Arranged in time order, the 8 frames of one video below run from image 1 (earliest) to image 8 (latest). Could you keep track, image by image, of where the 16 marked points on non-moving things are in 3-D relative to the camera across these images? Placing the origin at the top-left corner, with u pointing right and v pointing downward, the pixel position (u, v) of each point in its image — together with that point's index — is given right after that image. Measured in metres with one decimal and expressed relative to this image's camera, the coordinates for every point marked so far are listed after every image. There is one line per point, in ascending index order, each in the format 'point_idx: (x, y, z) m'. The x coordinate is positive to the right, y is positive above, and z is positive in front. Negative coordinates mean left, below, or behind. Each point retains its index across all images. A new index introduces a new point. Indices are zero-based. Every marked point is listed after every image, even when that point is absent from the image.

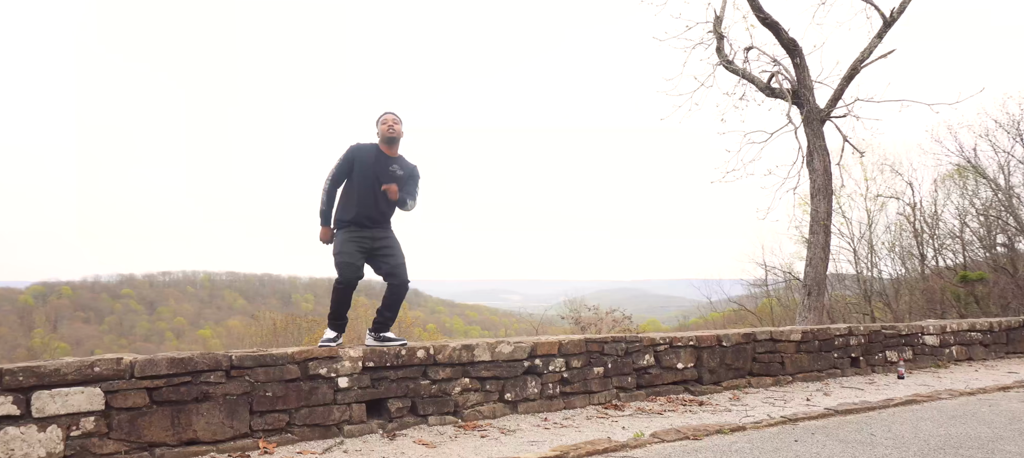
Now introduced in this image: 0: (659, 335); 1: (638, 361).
0: (+1.5, -1.1, +6.7) m
1: (+1.2, -1.3, +6.3) m
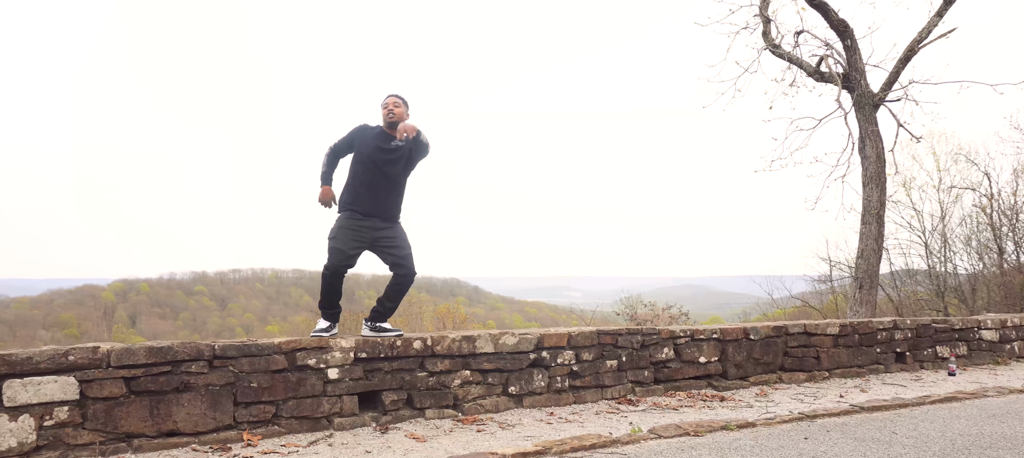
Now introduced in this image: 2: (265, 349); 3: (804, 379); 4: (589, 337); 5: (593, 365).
0: (+1.6, -1.0, +6.4) m
1: (+1.3, -1.1, +6.0) m
2: (-1.5, -0.7, +4.0) m
3: (+3.1, -1.6, +7.0) m
4: (+0.7, -0.9, +5.6) m
5: (+0.7, -1.2, +5.6) m
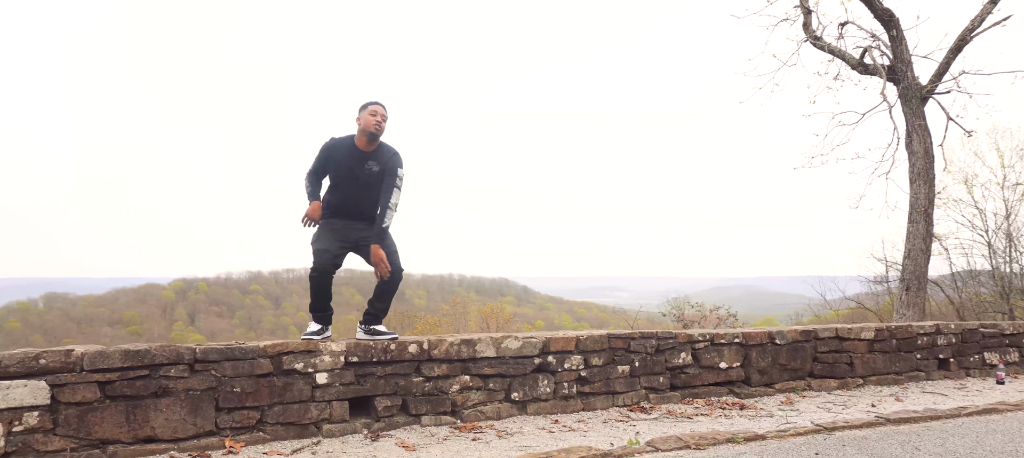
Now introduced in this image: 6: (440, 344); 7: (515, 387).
0: (+1.7, -0.9, +6.1) m
1: (+1.4, -1.1, +5.7) m
2: (-1.5, -0.7, +3.8) m
3: (+3.3, -1.6, +6.6) m
4: (+0.7, -0.9, +5.3) m
5: (+0.7, -1.1, +5.3) m
6: (-0.5, -0.8, +4.6) m
7: (0.0, -1.2, +4.9) m
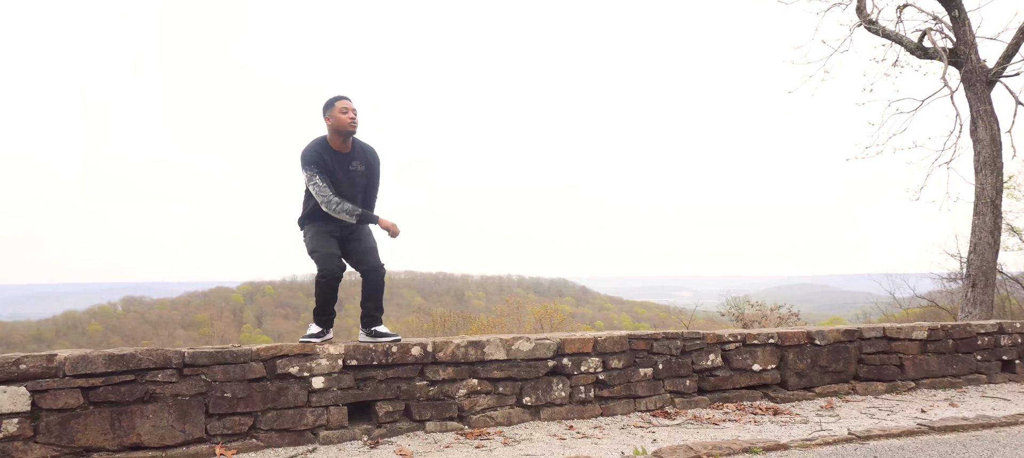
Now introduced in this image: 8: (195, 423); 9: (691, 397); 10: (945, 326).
0: (+1.9, -0.9, +5.7) m
1: (+1.5, -1.1, +5.4) m
2: (-1.5, -0.7, +3.7) m
3: (+3.5, -1.5, +6.1) m
4: (+0.8, -0.9, +5.0) m
5: (+0.9, -1.1, +5.0) m
6: (-0.4, -0.8, +4.4) m
7: (+0.1, -1.2, +4.7) m
8: (-1.7, -1.1, +3.6) m
9: (+1.4, -1.4, +5.3) m
10: (+4.3, -1.0, +6.5) m
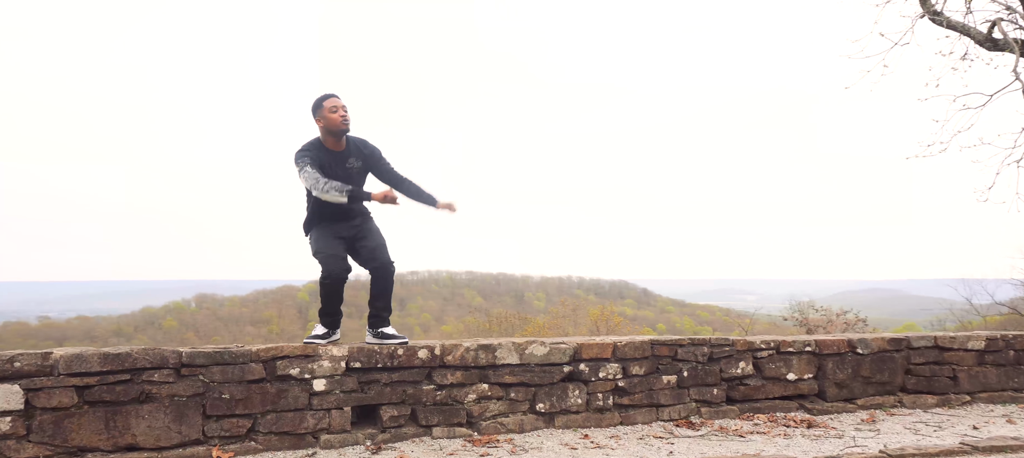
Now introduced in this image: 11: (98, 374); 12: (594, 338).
0: (+2.1, -0.9, +5.3) m
1: (+1.7, -1.1, +5.1) m
2: (-1.5, -0.7, +3.6) m
3: (+3.6, -1.5, +5.7) m
4: (+0.9, -0.9, +4.8) m
5: (+1.0, -1.1, +4.8) m
6: (-0.4, -0.8, +4.2) m
7: (+0.2, -1.1, +4.5) m
8: (-1.7, -1.0, +3.5) m
9: (+1.6, -1.4, +5.0) m
10: (+4.5, -1.0, +6.0) m
11: (-2.1, -0.7, +3.3) m
12: (+0.6, -0.8, +4.9) m
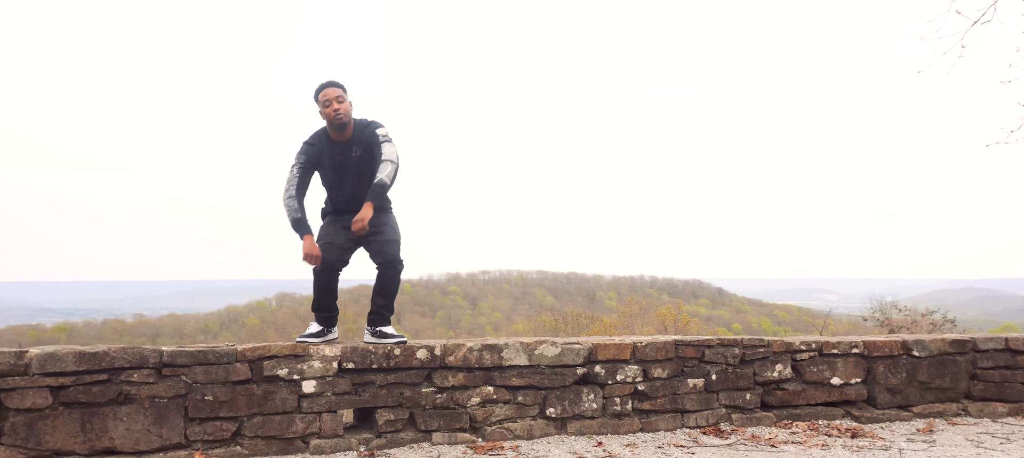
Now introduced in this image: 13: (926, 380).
0: (+2.2, -0.8, +4.9) m
1: (+1.8, -1.0, +4.6) m
2: (-1.5, -0.7, +3.5) m
3: (+3.8, -1.4, +5.1) m
4: (+1.0, -0.8, +4.4) m
5: (+1.1, -1.0, +4.4) m
6: (-0.3, -0.7, +3.9) m
7: (+0.2, -1.1, +4.1) m
8: (-1.7, -1.0, +3.3) m
9: (+1.7, -1.3, +4.6) m
10: (+4.7, -0.9, +5.3) m
11: (-2.1, -0.7, +3.2) m
12: (+0.7, -0.8, +4.6) m
13: (+3.1, -1.1, +4.9) m
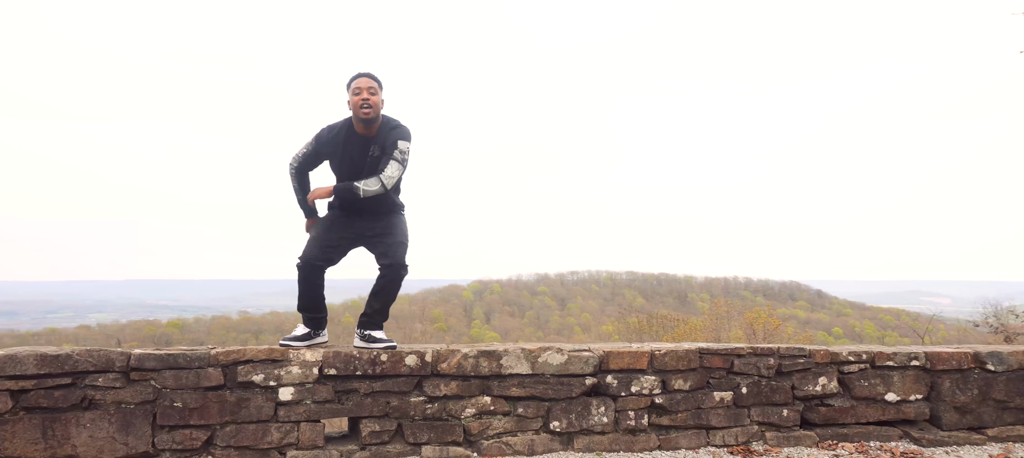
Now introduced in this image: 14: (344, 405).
0: (+2.2, -0.8, +4.3) m
1: (+1.8, -1.0, +4.1) m
2: (-1.6, -0.7, +3.3) m
3: (+3.9, -1.4, +4.3) m
4: (+1.0, -0.8, +3.9) m
5: (+1.1, -1.0, +3.9) m
6: (-0.4, -0.7, +3.6) m
7: (+0.2, -1.1, +3.8) m
8: (-1.8, -1.0, +3.2) m
9: (+1.7, -1.2, +4.0) m
10: (+4.8, -0.8, +4.5) m
11: (-2.2, -0.7, +3.0) m
12: (+0.7, -0.7, +4.1) m
13: (+3.2, -1.1, +4.3) m
14: (-0.9, -0.9, +3.5) m
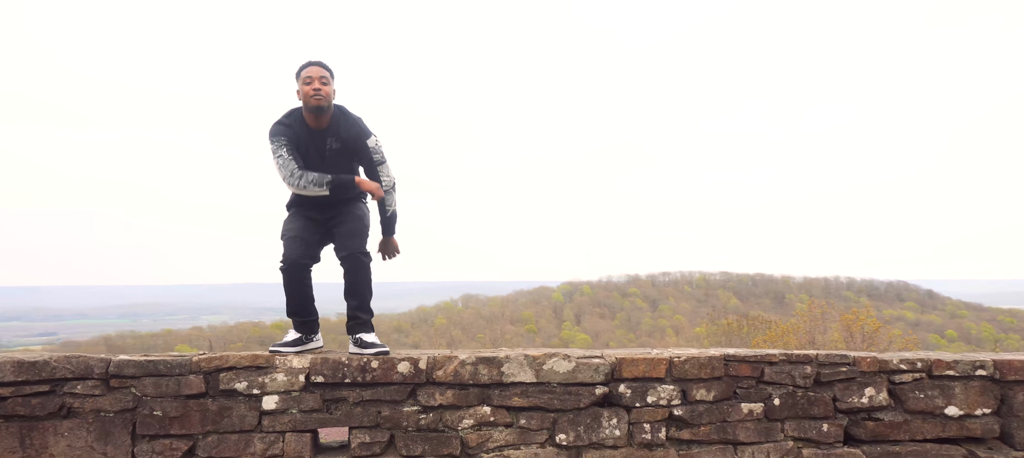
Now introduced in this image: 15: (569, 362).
0: (+2.3, -0.7, +3.8) m
1: (+1.8, -0.9, +3.6) m
2: (-1.6, -0.7, +3.1) m
3: (+3.9, -1.3, +3.7) m
4: (+1.0, -0.7, +3.5) m
5: (+1.1, -1.0, +3.5) m
6: (-0.4, -0.7, +3.4) m
7: (+0.3, -1.0, +3.4) m
8: (-1.8, -1.0, +3.0) m
9: (+1.8, -1.2, +3.6) m
10: (+4.9, -0.7, +3.8) m
11: (-2.3, -0.7, +3.0) m
12: (+0.8, -0.7, +3.8) m
13: (+3.2, -1.0, +3.7) m
14: (-0.9, -0.9, +3.3) m
15: (+0.3, -0.7, +3.5) m
